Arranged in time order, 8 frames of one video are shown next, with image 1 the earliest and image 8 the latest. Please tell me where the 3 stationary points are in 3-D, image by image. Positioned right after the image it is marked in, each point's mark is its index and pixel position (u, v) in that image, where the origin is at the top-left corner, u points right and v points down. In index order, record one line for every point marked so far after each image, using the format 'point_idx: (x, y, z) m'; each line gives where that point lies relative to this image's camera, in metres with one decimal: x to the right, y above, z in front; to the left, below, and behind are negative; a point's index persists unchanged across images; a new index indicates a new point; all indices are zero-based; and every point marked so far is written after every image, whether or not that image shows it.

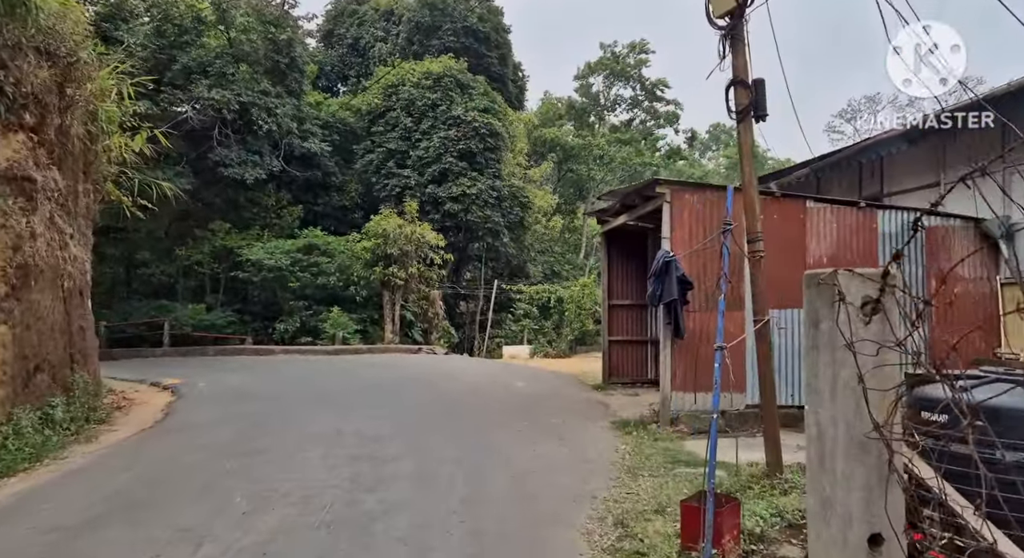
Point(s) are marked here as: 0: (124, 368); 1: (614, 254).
0: (-8.0, -1.9, +13.4) m
1: (+1.8, +0.4, +11.5) m
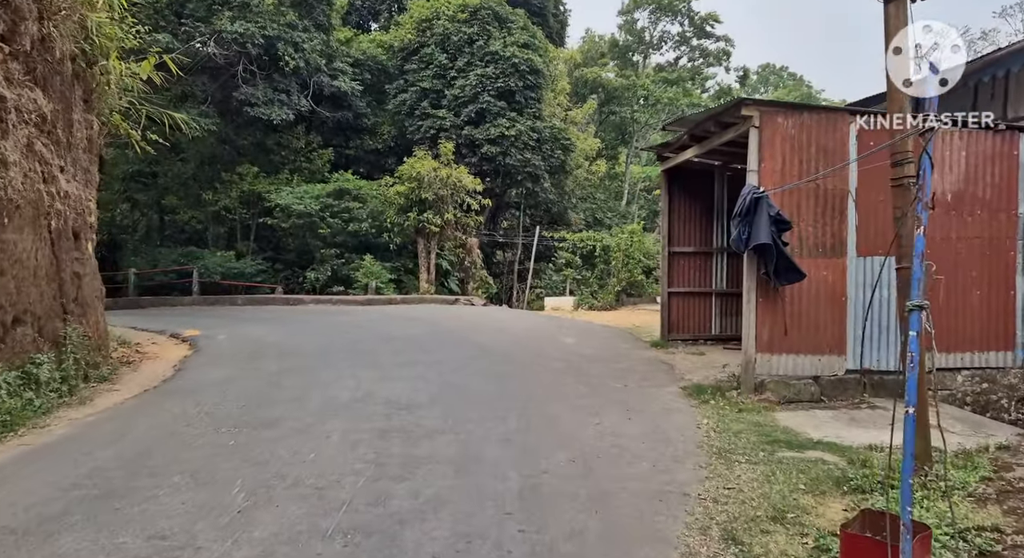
0: (-7.1, -0.8, +12.8) m
1: (+2.6, +1.3, +10.2) m
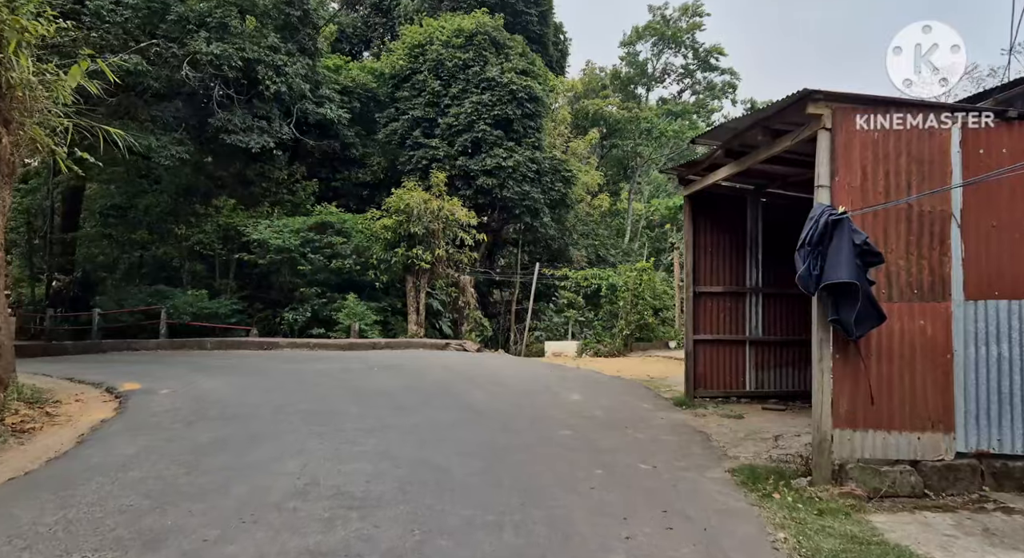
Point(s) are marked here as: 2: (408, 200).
0: (-7.2, -1.5, +11.1) m
1: (+2.5, +0.7, +8.7) m
2: (-2.7, +2.0, +16.8) m
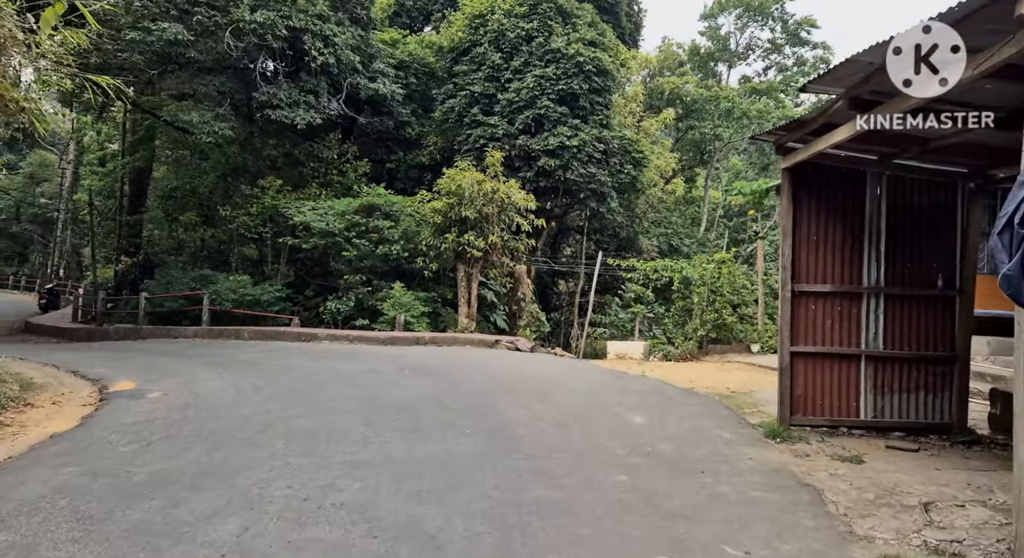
0: (-6.4, -1.2, +10.3) m
1: (+3.1, +0.7, +6.8) m
2: (-1.2, +2.3, +15.3) m
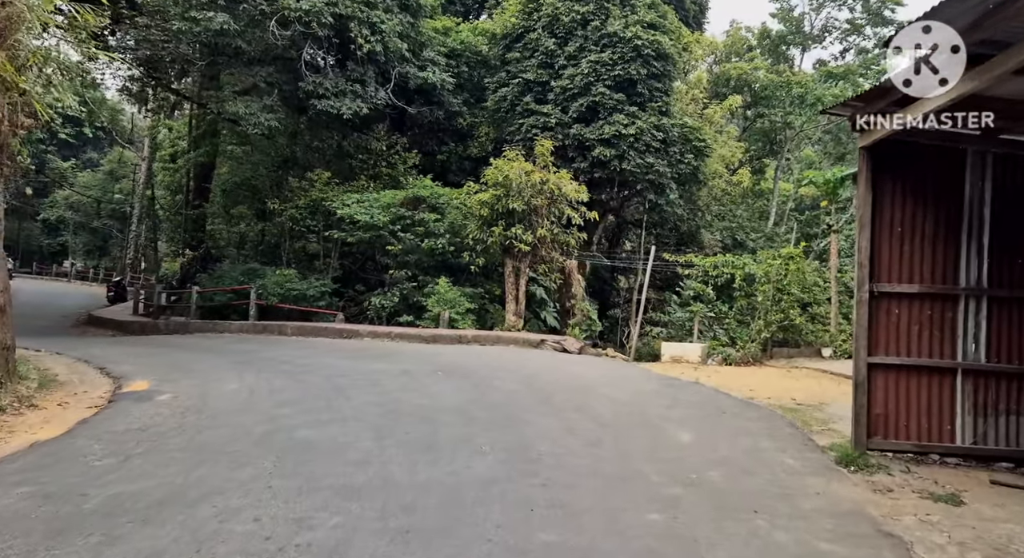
0: (-5.7, -1.1, +10.1) m
1: (+3.4, +0.8, +5.8) m
2: (-0.1, +2.4, +14.7) m
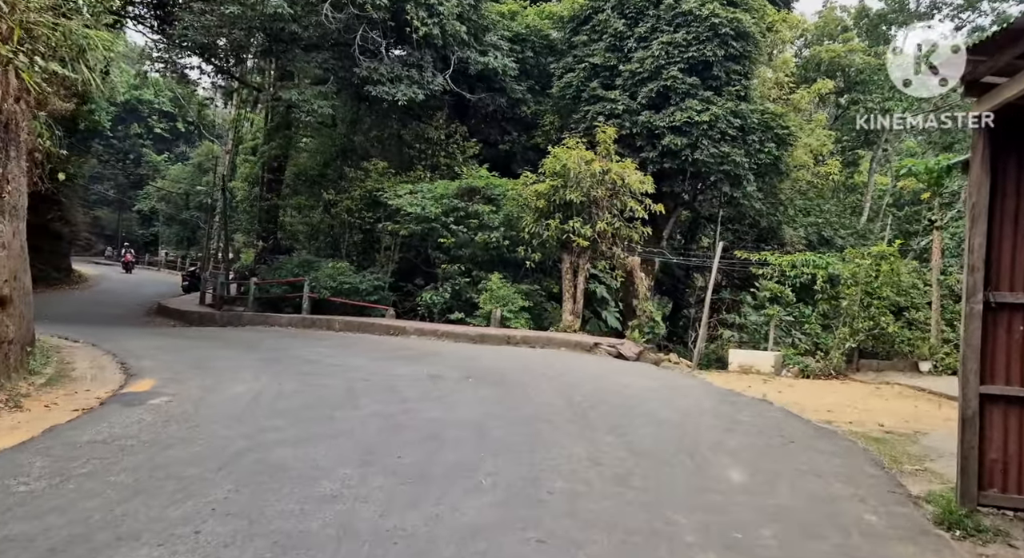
0: (-5.1, -1.0, +9.9) m
1: (+3.5, +0.7, +4.5) m
2: (+1.1, +2.5, +13.7) m
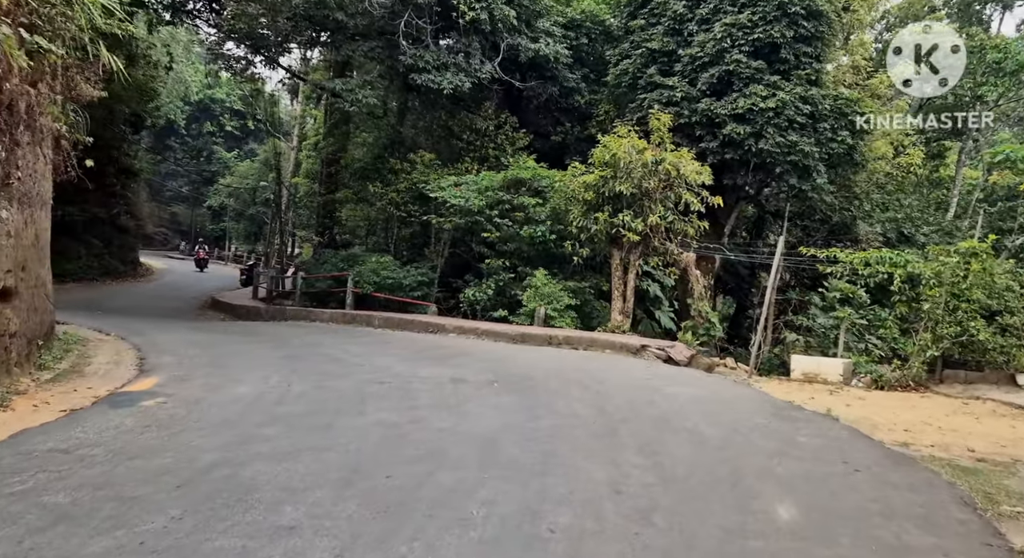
0: (-4.5, -0.9, +9.7) m
1: (+3.5, +0.7, +3.5) m
2: (+2.0, +2.5, +12.8) m
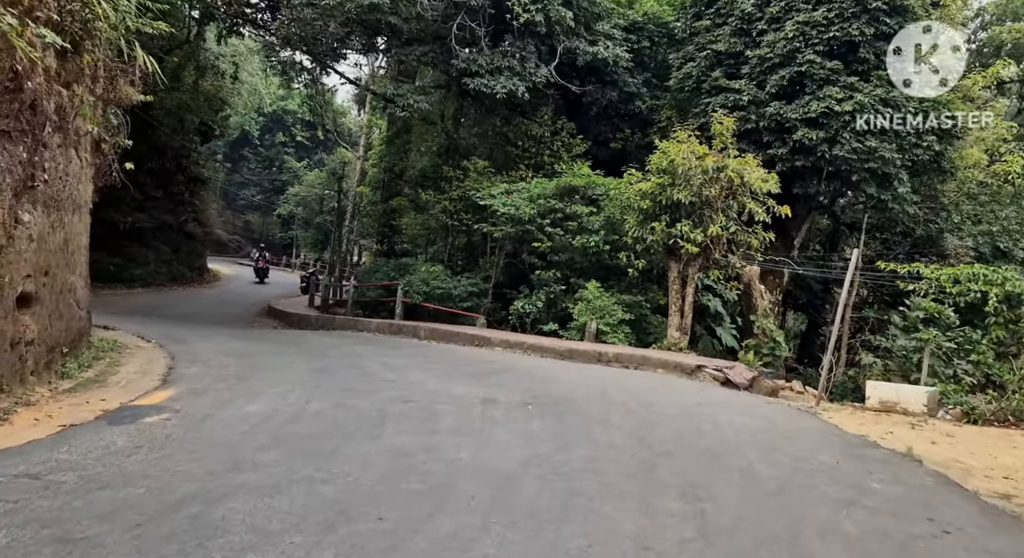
0: (-3.9, -1.0, +9.5) m
1: (+3.5, +0.5, +2.5) m
2: (+2.9, +2.3, +12.0) m
